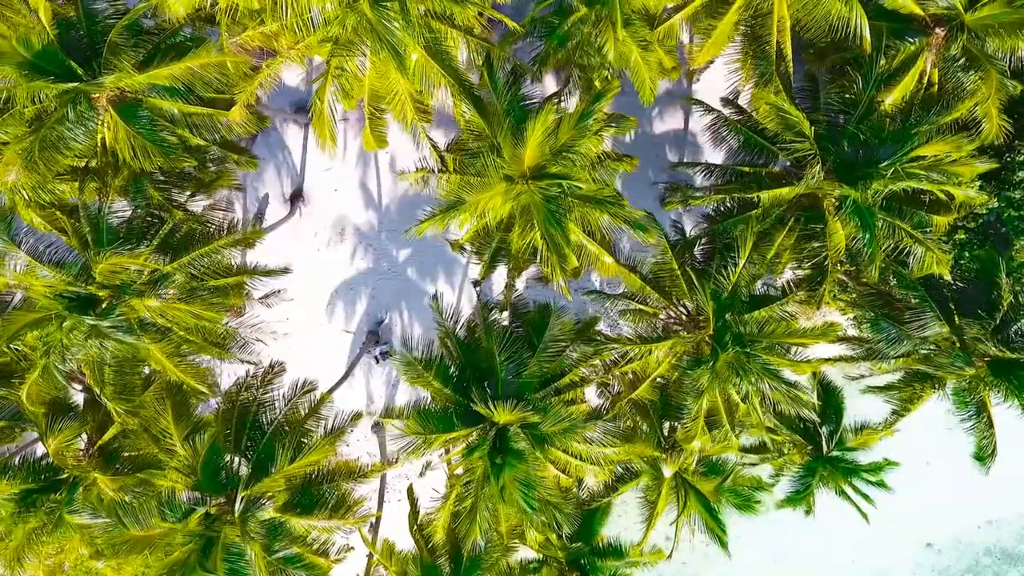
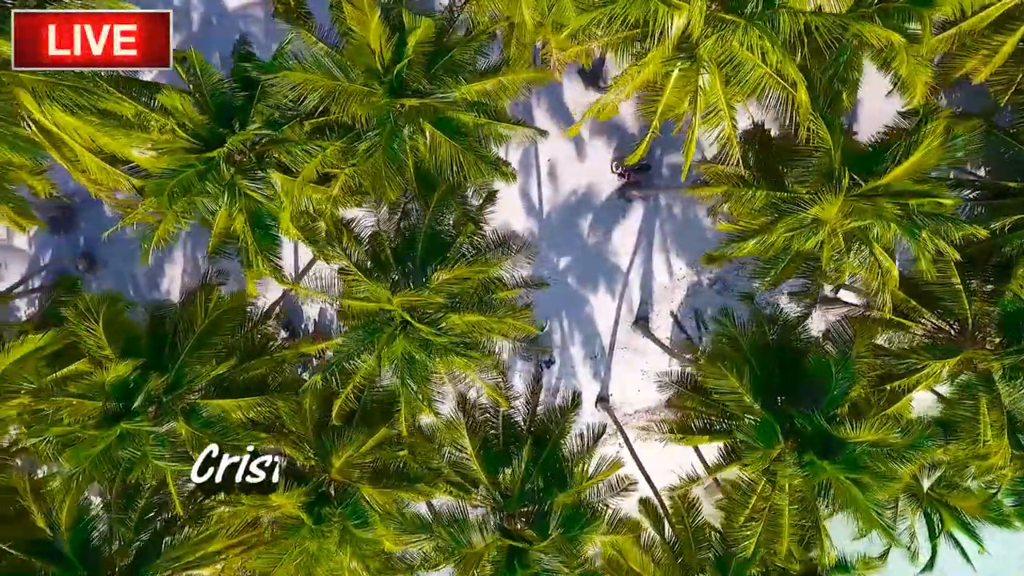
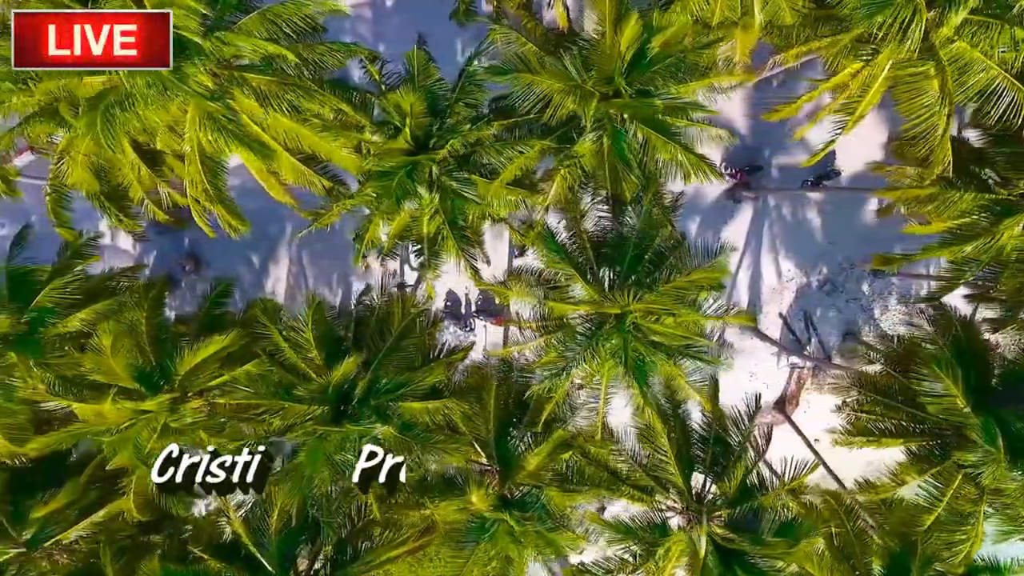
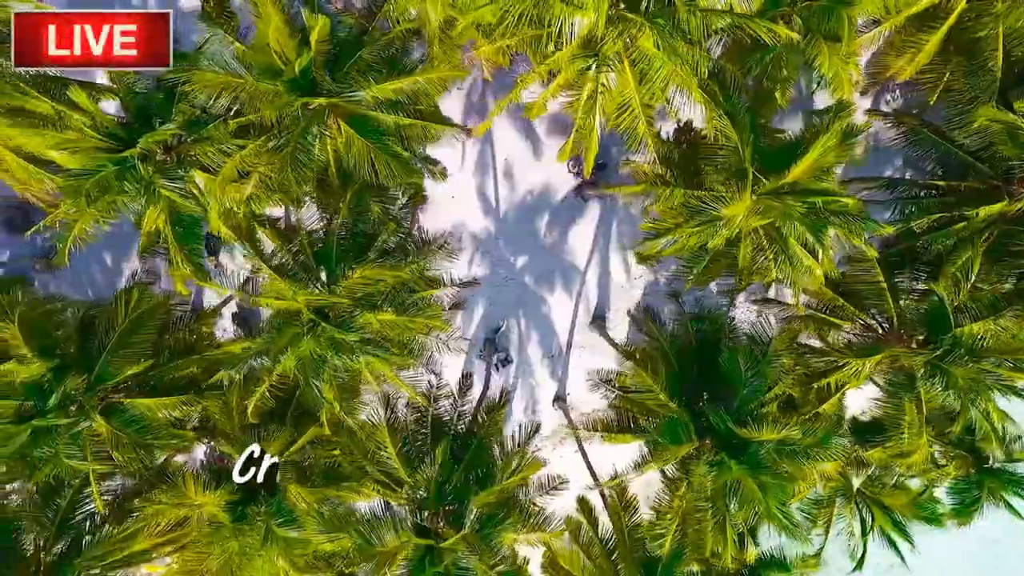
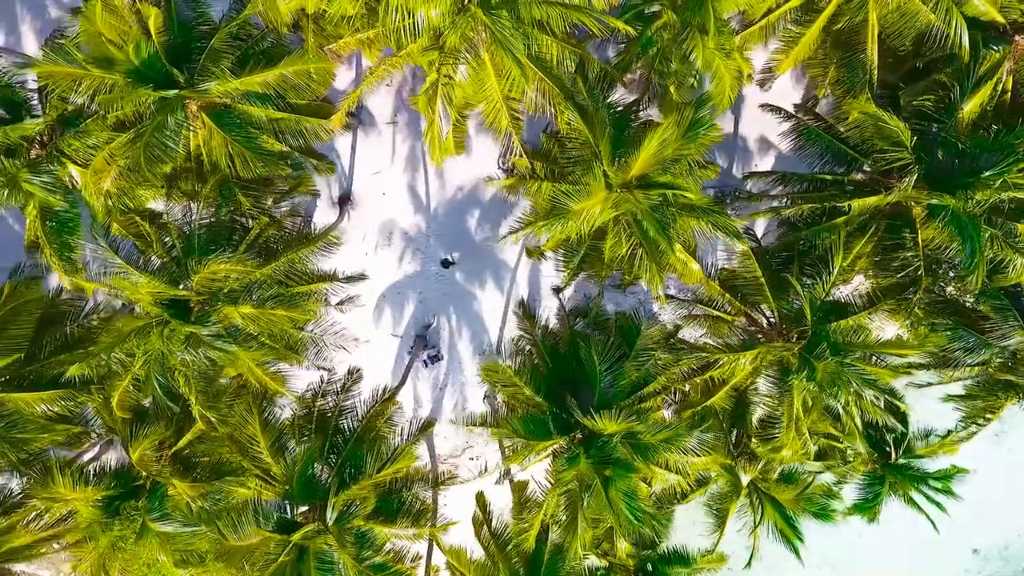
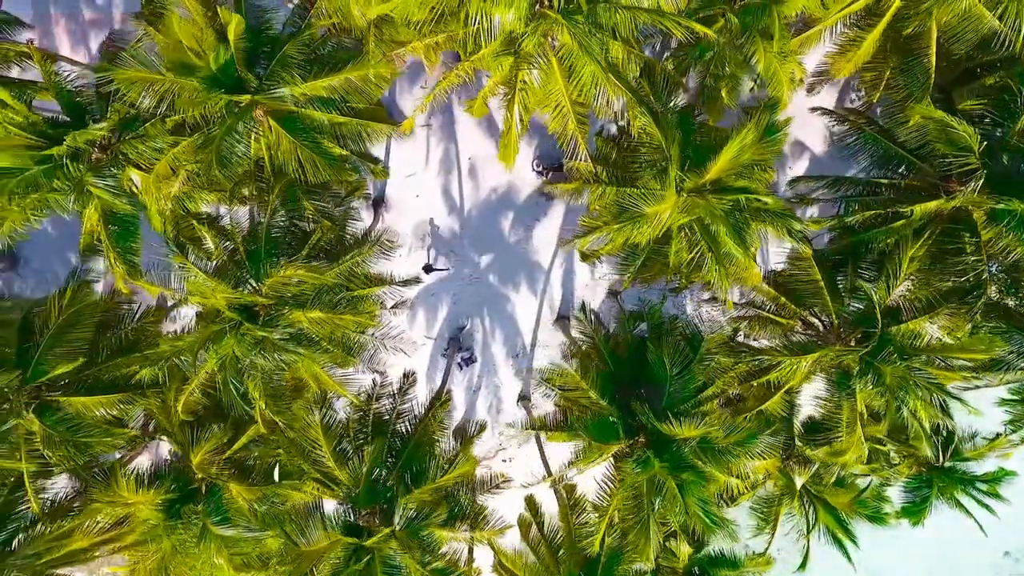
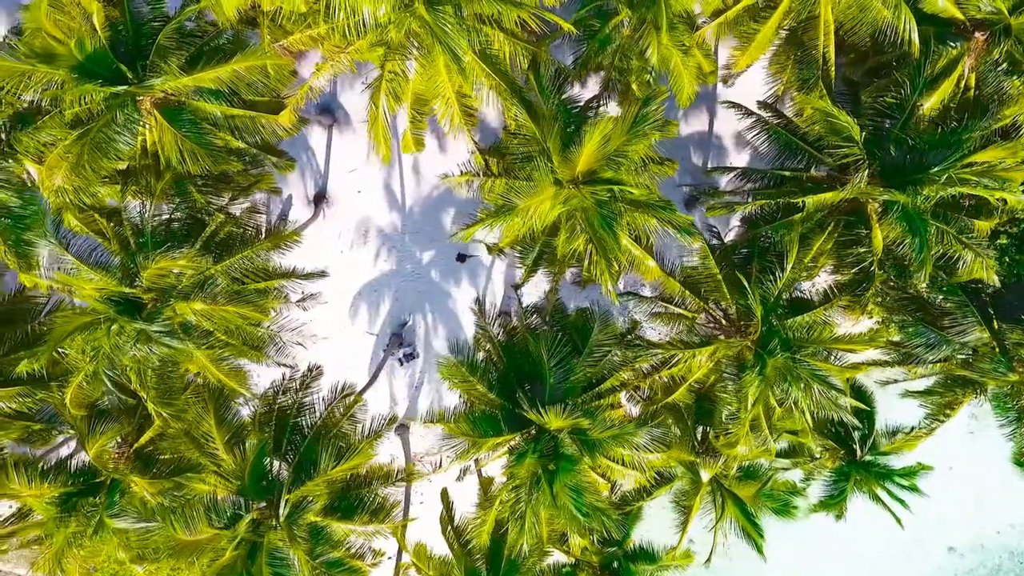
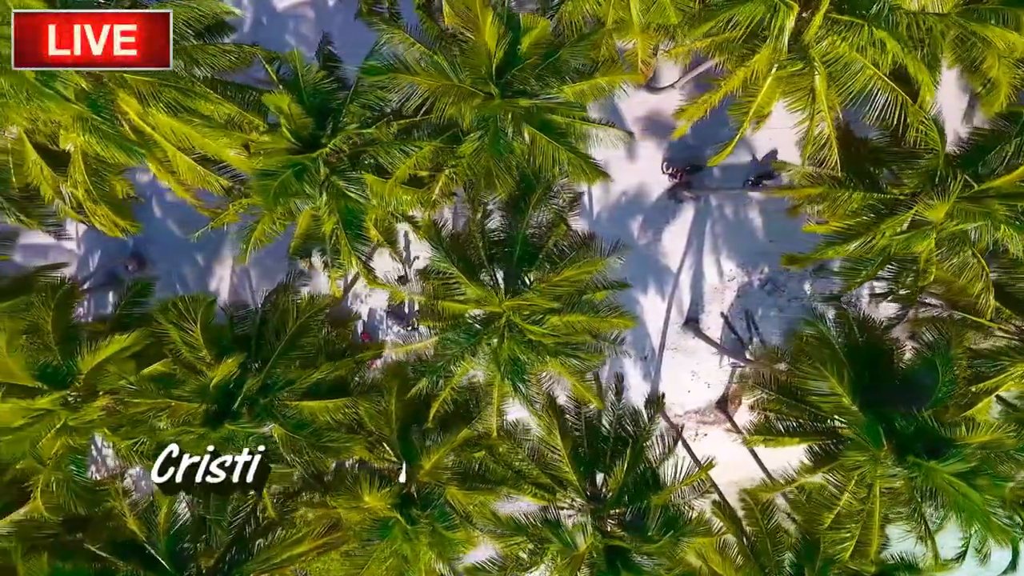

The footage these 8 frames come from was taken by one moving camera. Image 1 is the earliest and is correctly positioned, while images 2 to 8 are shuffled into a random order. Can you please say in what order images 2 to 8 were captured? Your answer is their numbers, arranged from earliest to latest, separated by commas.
7, 5, 6, 4, 2, 8, 3
